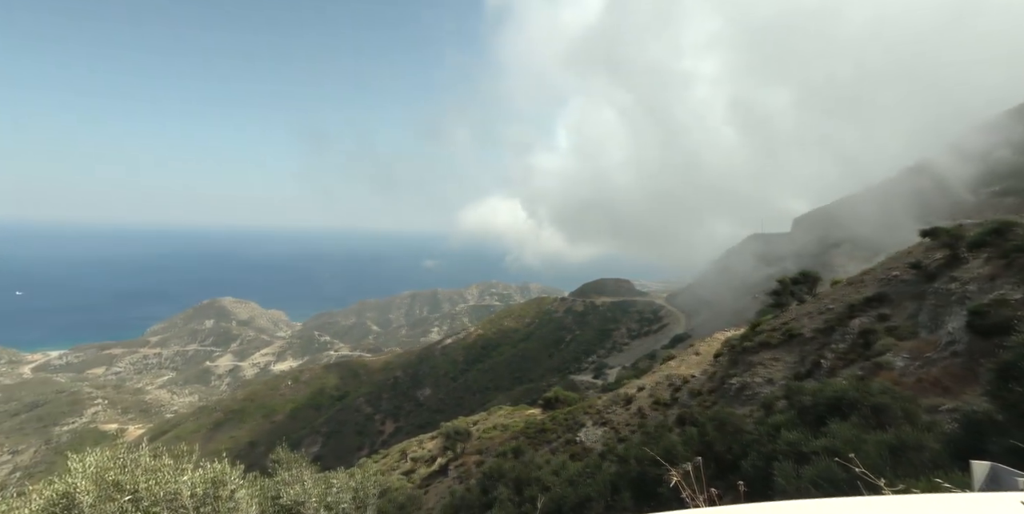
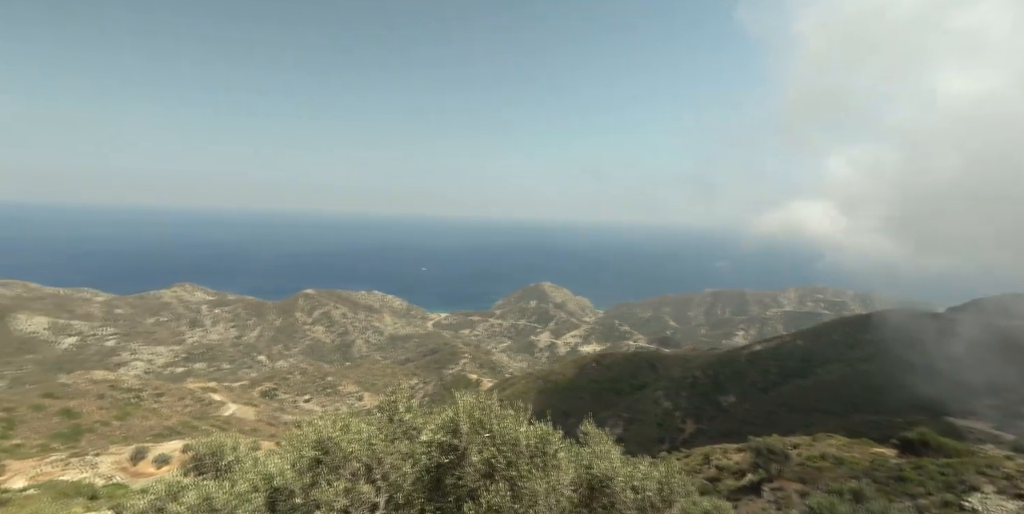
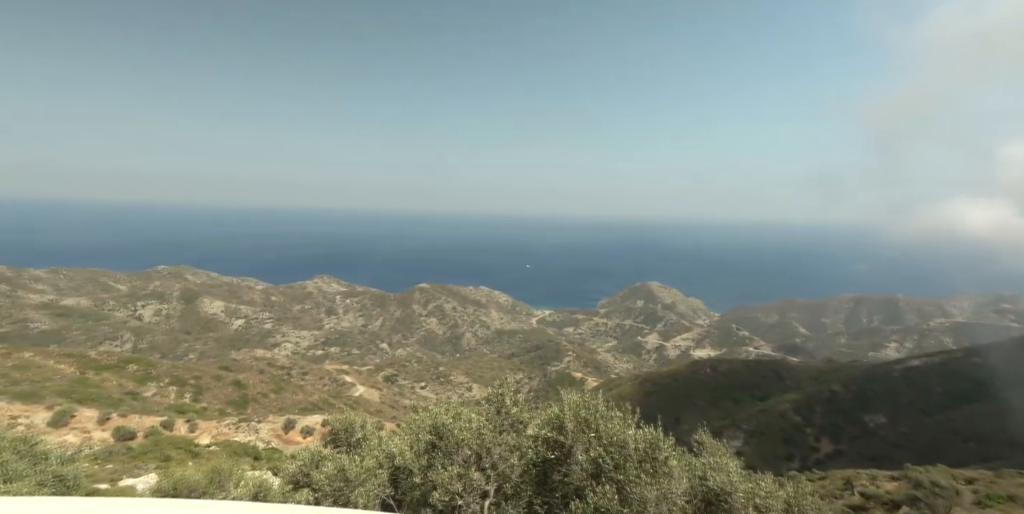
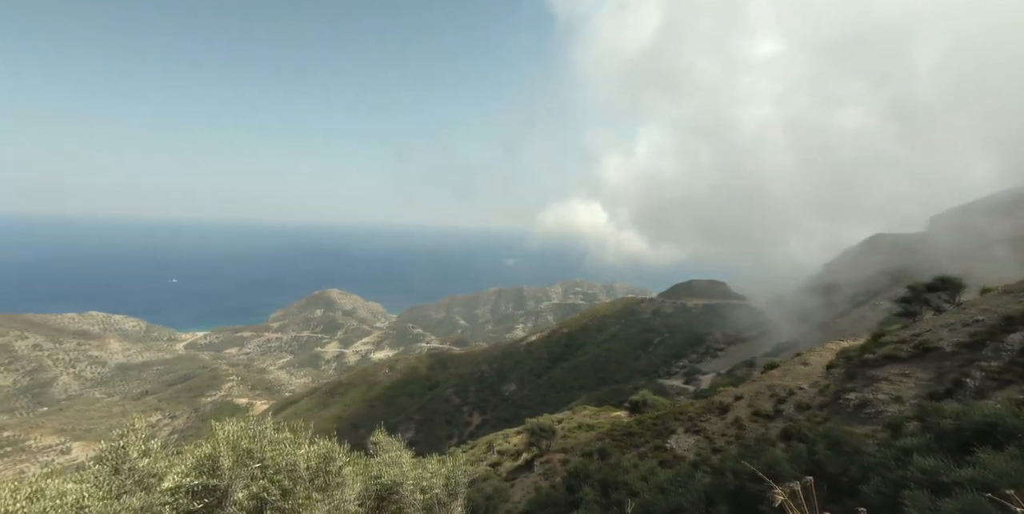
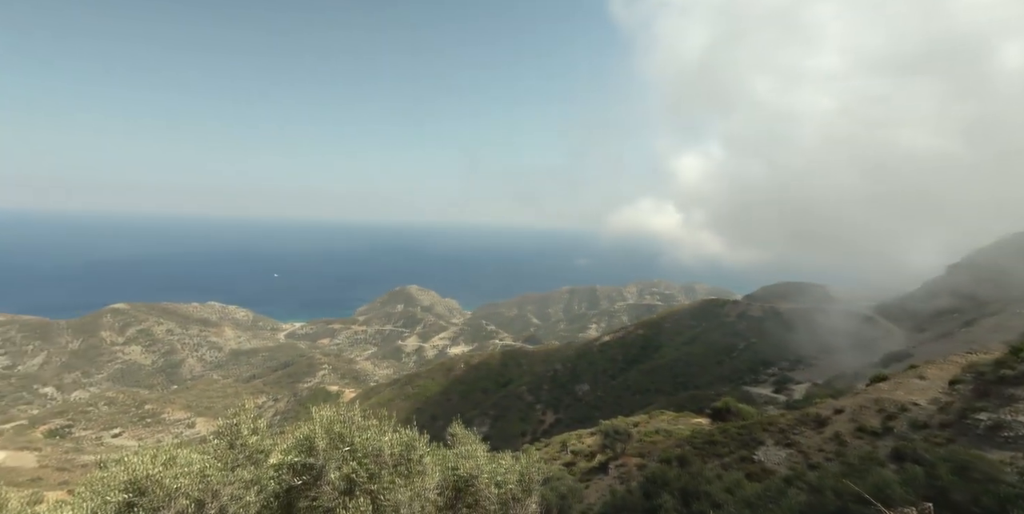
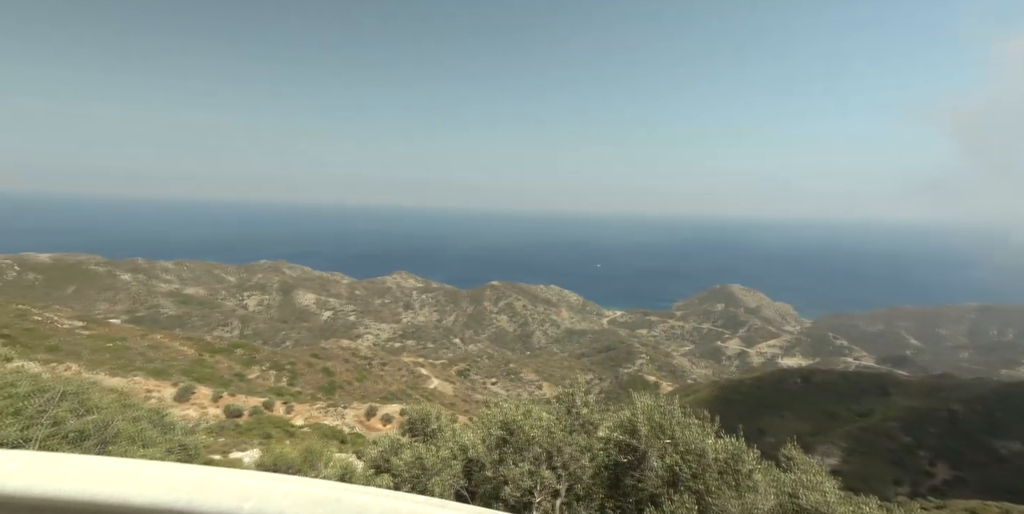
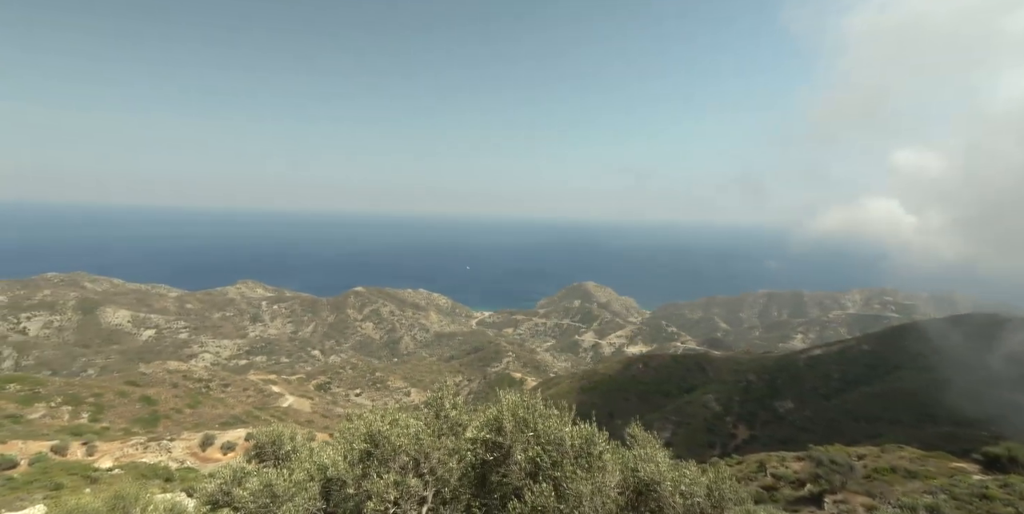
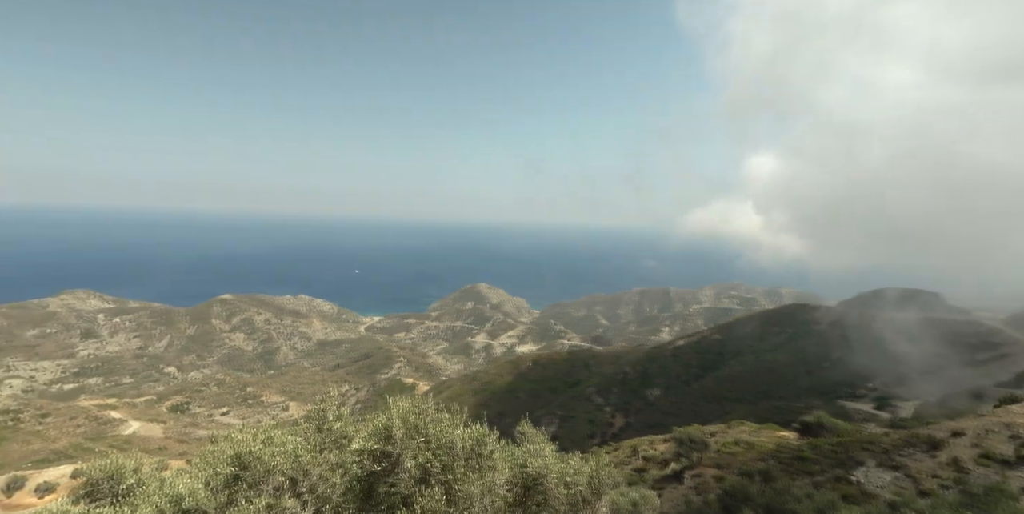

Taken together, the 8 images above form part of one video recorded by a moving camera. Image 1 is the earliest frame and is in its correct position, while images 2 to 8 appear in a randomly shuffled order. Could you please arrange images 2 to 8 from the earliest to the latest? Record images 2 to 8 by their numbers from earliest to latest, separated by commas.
4, 5, 8, 2, 7, 3, 6
